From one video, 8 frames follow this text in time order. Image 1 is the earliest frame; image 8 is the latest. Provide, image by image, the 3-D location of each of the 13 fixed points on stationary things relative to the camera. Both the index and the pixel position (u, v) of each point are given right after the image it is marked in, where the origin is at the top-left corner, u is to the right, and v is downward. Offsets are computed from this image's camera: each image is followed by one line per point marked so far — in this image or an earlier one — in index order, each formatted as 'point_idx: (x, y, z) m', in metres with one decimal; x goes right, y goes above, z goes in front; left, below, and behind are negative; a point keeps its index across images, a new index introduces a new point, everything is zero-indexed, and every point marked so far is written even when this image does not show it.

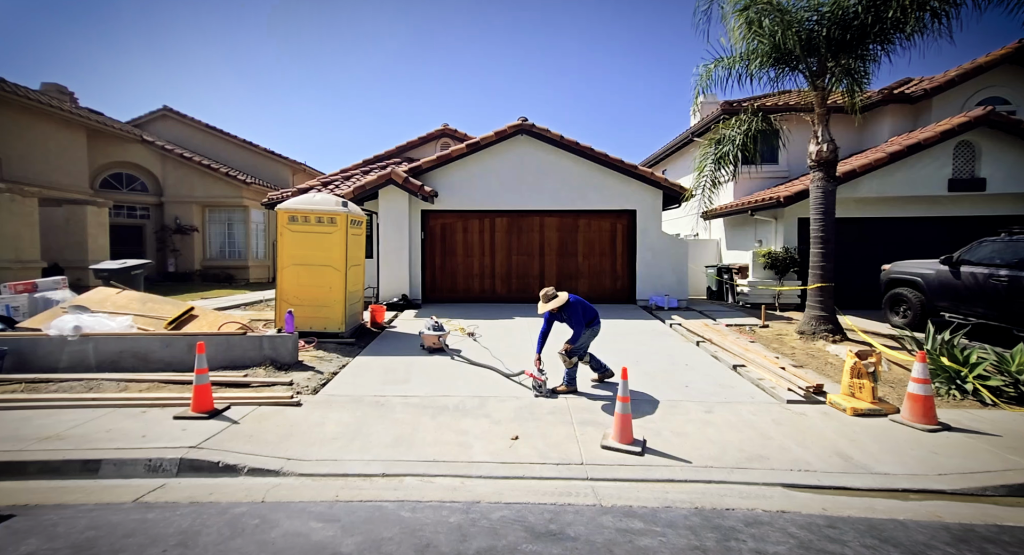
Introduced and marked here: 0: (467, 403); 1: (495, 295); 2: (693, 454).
0: (-0.5, -1.4, +5.5) m
1: (-0.4, -0.4, +12.0) m
2: (+1.6, -1.6, +4.4) m
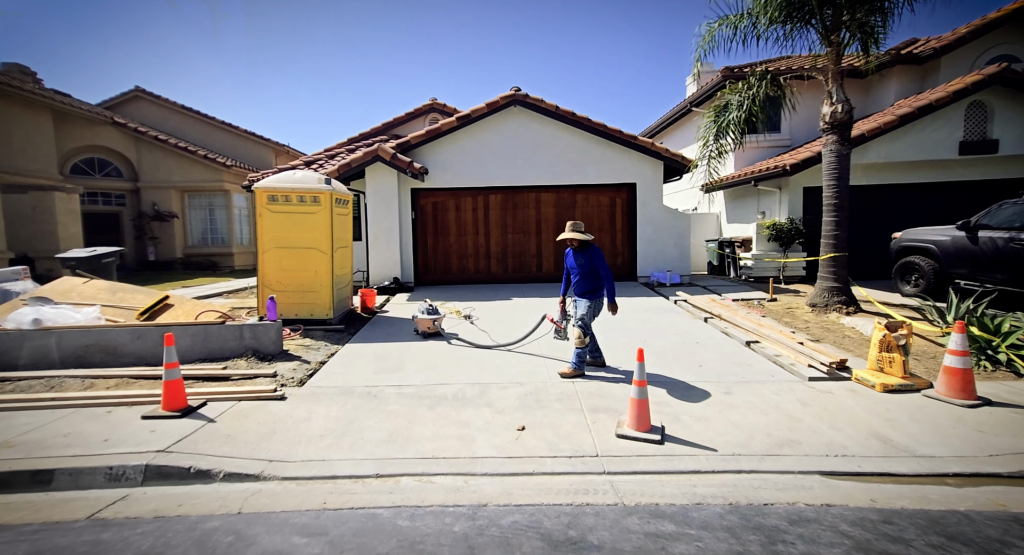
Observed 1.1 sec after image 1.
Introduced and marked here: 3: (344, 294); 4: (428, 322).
0: (-0.5, -1.2, +5.1) m
1: (-0.5, 0.0, +11.6) m
2: (+1.7, -1.3, +4.0) m
3: (-2.8, -0.3, +8.2) m
4: (-1.2, -0.7, +7.0) m
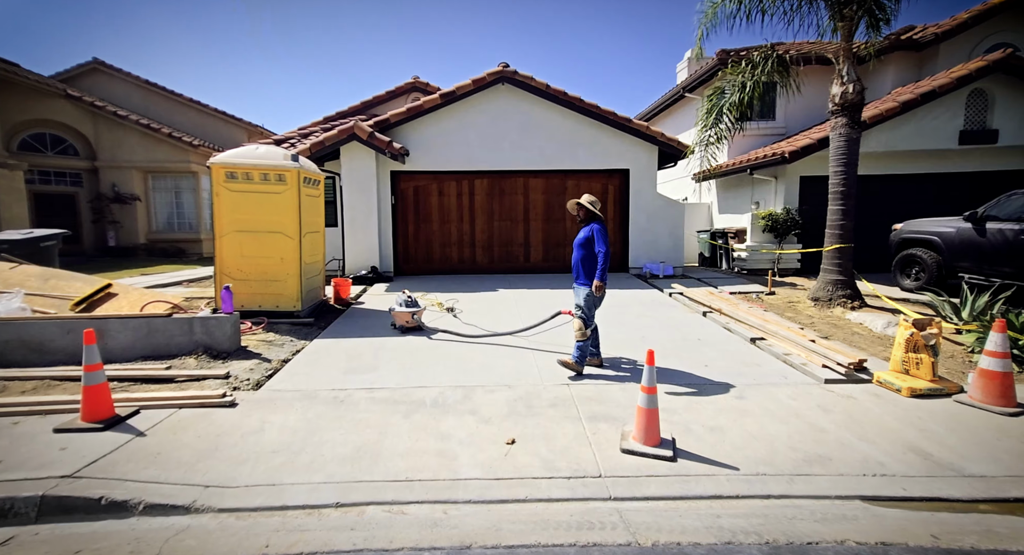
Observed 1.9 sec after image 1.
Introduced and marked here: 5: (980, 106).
0: (-0.6, -1.1, +4.5) m
1: (-0.8, +0.3, +10.9) m
2: (+1.6, -1.3, +3.5) m
3: (-3.0, -0.1, +7.5) m
4: (-1.4, -0.5, +6.4) m
5: (+10.8, +3.9, +11.3) m
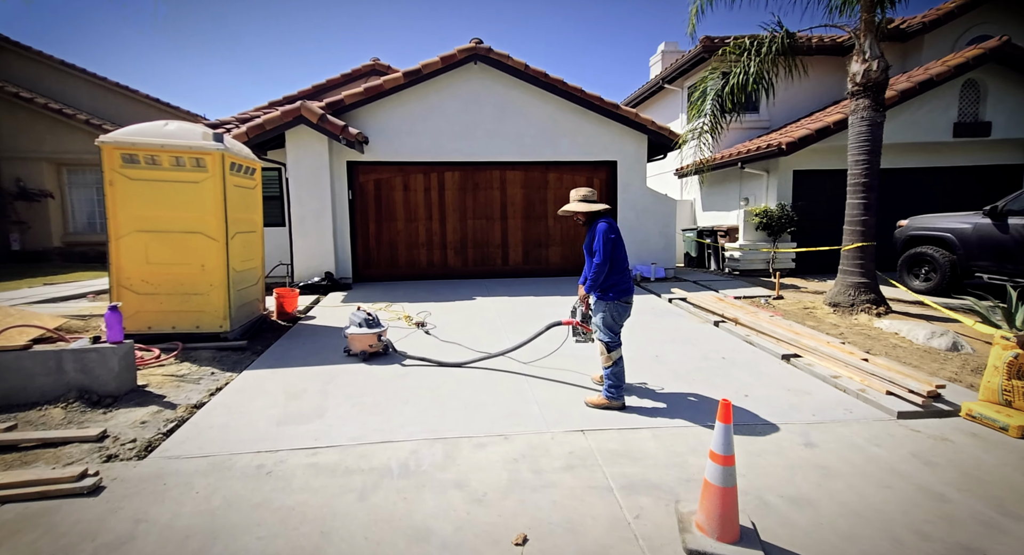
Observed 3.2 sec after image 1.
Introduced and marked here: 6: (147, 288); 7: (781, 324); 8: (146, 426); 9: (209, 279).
0: (-0.6, -1.2, +3.2) m
1: (-1.3, +0.2, +9.6) m
2: (+1.7, -1.3, +2.4) m
3: (-3.2, -0.2, +6.1) m
4: (-1.5, -0.6, +5.1) m
5: (+10.2, +4.0, +10.8) m
6: (-3.9, -0.1, +5.2) m
7: (+3.4, -0.6, +6.2) m
8: (-2.6, -1.1, +3.5) m
9: (-3.3, 0.0, +5.3) m
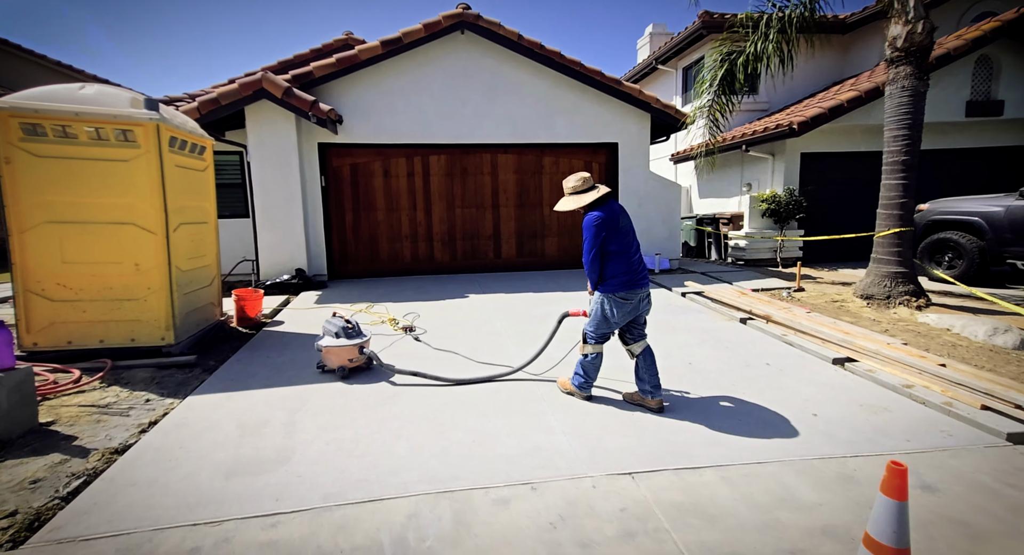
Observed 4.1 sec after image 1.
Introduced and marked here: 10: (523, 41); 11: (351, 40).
0: (-0.4, -1.2, +2.3) m
1: (-1.4, +0.2, +8.7) m
2: (+1.9, -1.3, +1.6) m
3: (-3.2, -0.2, +5.1) m
4: (-1.4, -0.6, +4.1) m
5: (+10.0, +4.2, +10.3) m
6: (-3.8, -0.1, +4.1) m
7: (+3.4, -0.5, +5.4) m
8: (-2.5, -1.1, +2.6) m
9: (-3.2, 0.0, +4.3) m
10: (+0.2, +3.9, +8.1) m
11: (-3.3, +4.9, +10.2) m
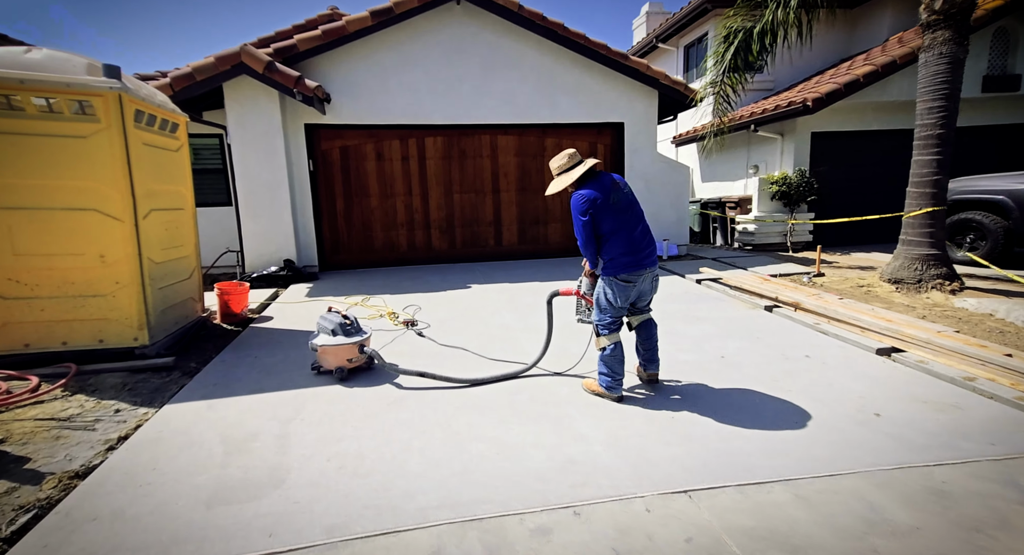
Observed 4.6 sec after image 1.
0: (-0.2, -1.1, +1.9) m
1: (-1.4, +0.4, +8.2) m
2: (+2.1, -1.2, +1.2) m
3: (-3.1, -0.1, +4.6) m
4: (-1.3, -0.6, +3.7) m
5: (+9.9, +4.6, +9.9) m
6: (-3.6, -0.1, +3.6) m
7: (+3.5, -0.3, +5.1) m
8: (-2.3, -1.1, +2.1) m
9: (-3.1, 0.0, +3.8) m
10: (+0.2, +4.1, +7.6) m
11: (-3.4, +5.1, +9.5) m
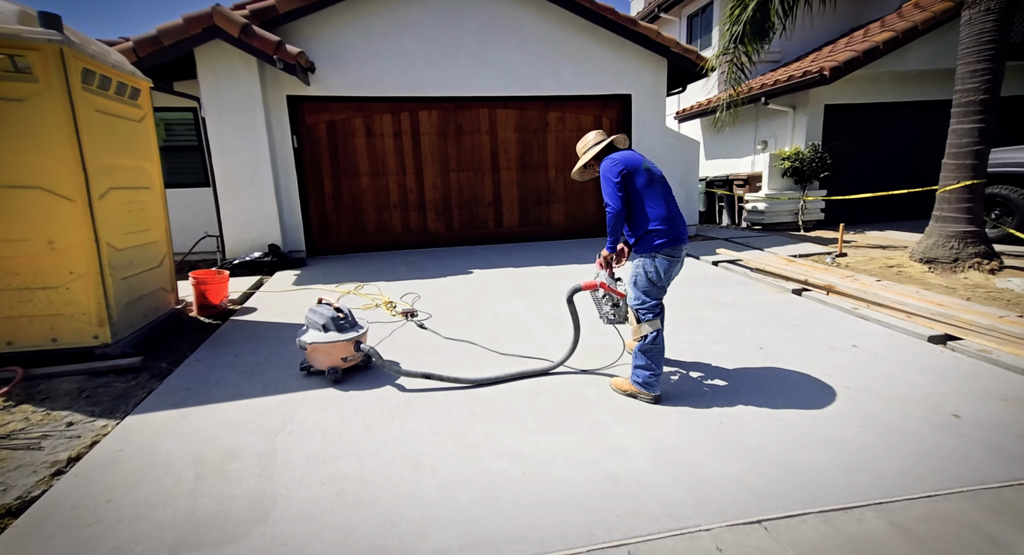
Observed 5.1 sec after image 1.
0: (-0.1, -1.1, +1.5) m
1: (-1.3, +0.7, +7.7) m
2: (+2.2, -1.2, +0.8) m
3: (-3.0, 0.0, +4.1) m
4: (-1.1, -0.5, +3.2) m
5: (+9.9, +5.0, +9.5) m
6: (-3.5, 0.0, +3.1) m
7: (+3.6, -0.1, +4.6) m
8: (-2.1, -1.0, +1.6) m
9: (-2.9, +0.1, +3.2) m
10: (+0.2, +4.3, +7.0) m
11: (-3.4, +5.3, +8.8) m
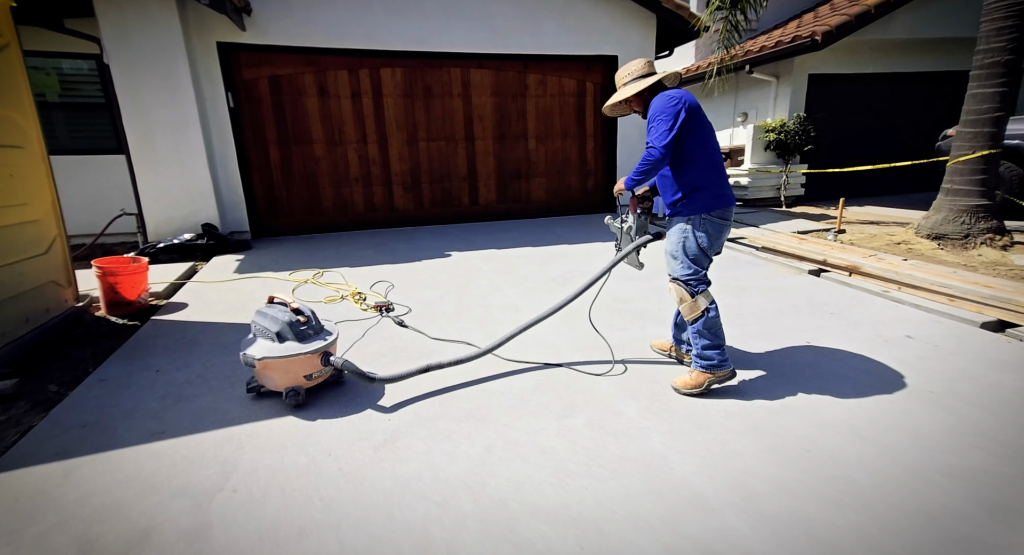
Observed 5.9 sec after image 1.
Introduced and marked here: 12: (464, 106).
0: (+0.2, -1.1, +0.8) m
1: (-1.7, +0.9, +6.8) m
2: (+2.5, -1.2, +0.3) m
3: (-2.9, 0.0, +3.0) m
4: (-1.1, -0.4, +2.4) m
5: (+9.3, +5.5, +9.4) m
6: (-3.4, 0.0, +2.0) m
7: (+3.6, +0.1, +4.2) m
8: (-1.9, -1.1, +0.7) m
9: (-2.9, +0.1, +2.2) m
10: (-0.1, +4.5, +6.0) m
11: (-3.9, +5.6, +7.5) m
12: (-0.7, +2.4, +6.8) m
